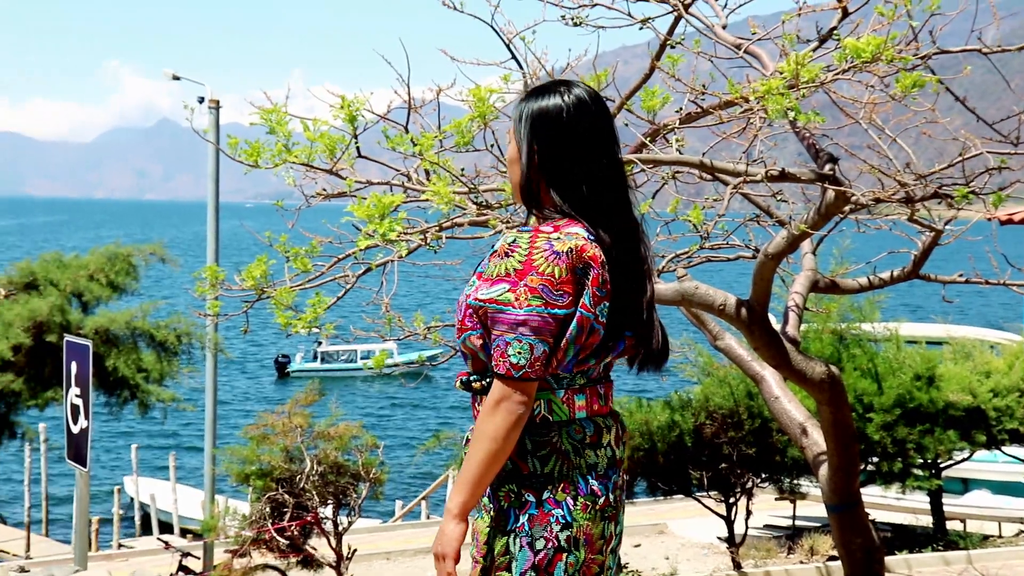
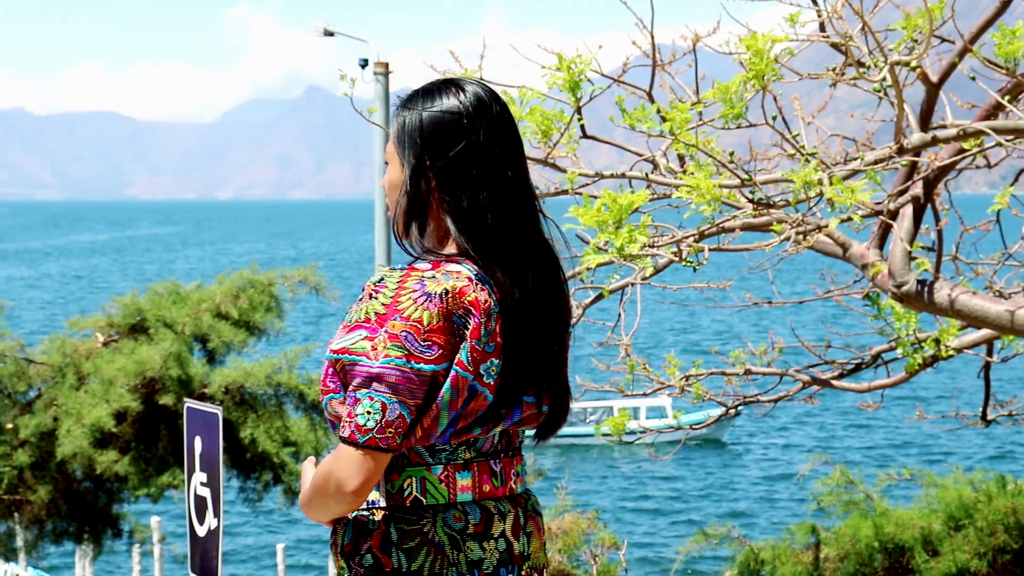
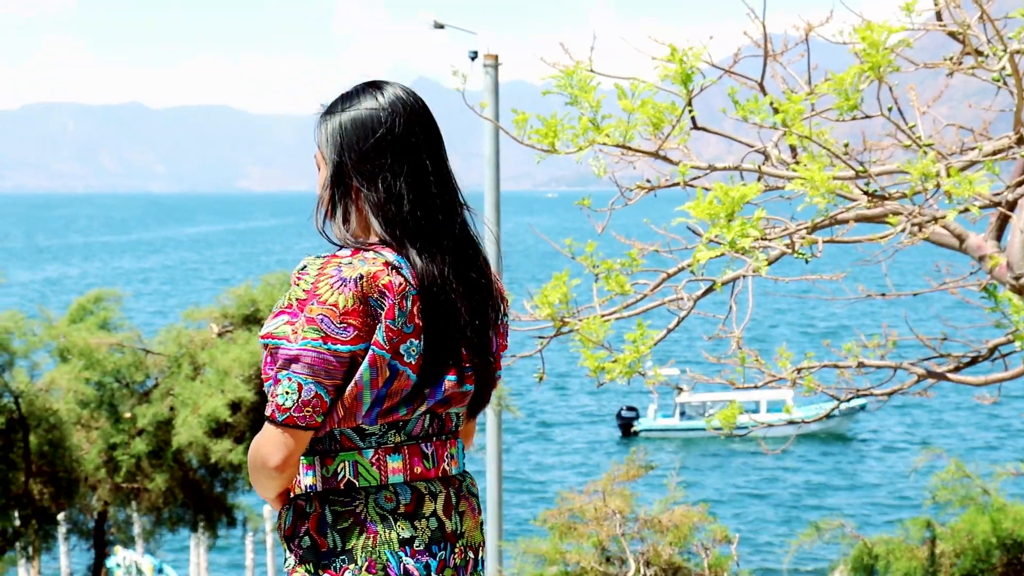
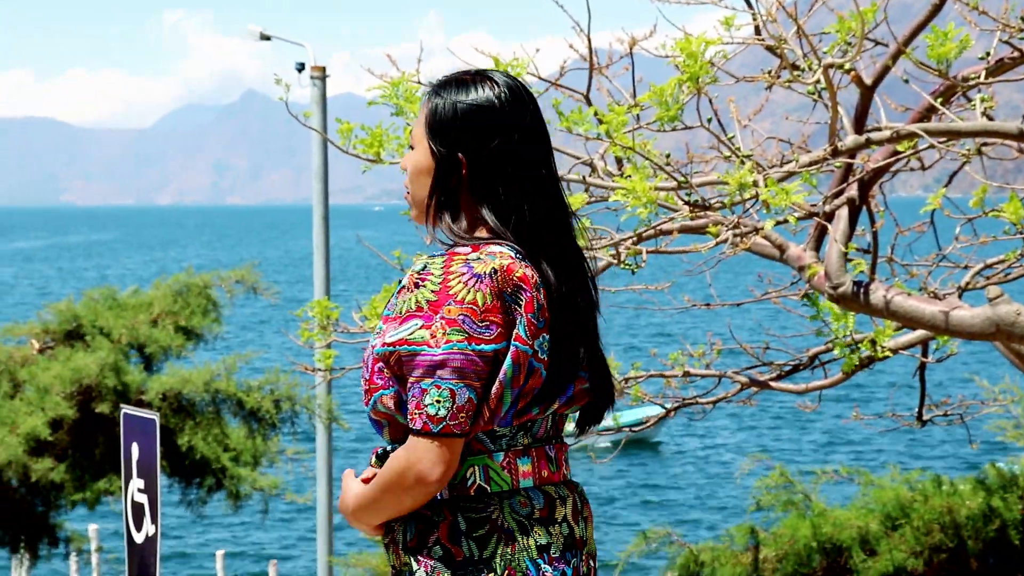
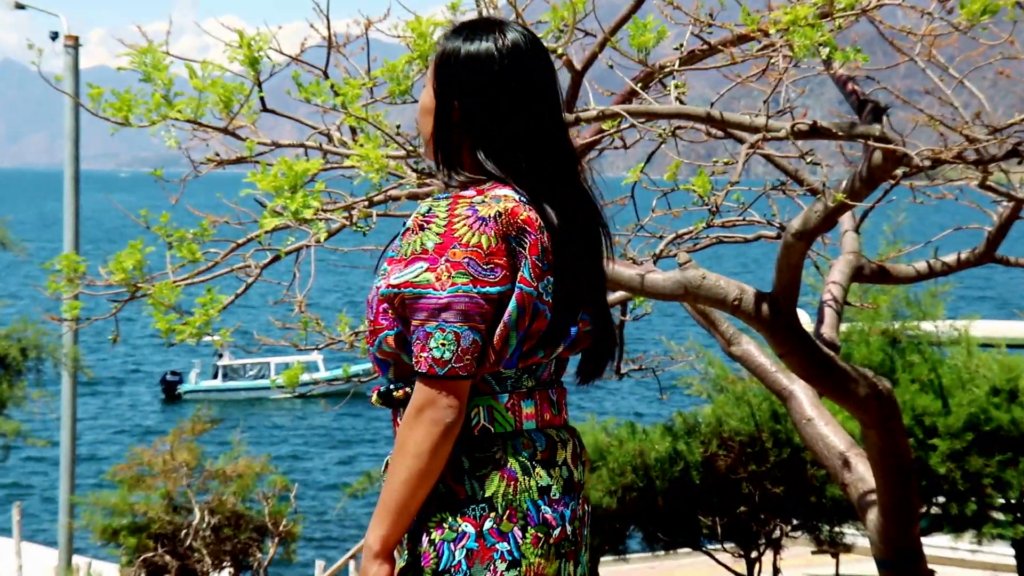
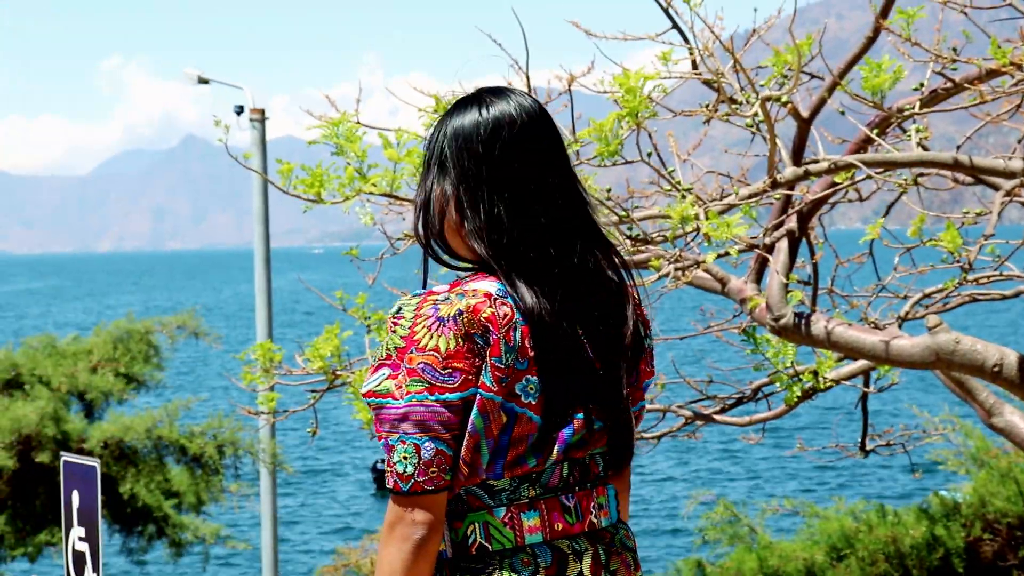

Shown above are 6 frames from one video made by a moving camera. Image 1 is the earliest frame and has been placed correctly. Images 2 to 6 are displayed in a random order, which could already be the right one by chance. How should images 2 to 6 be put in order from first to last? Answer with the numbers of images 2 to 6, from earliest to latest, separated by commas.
5, 6, 4, 2, 3
